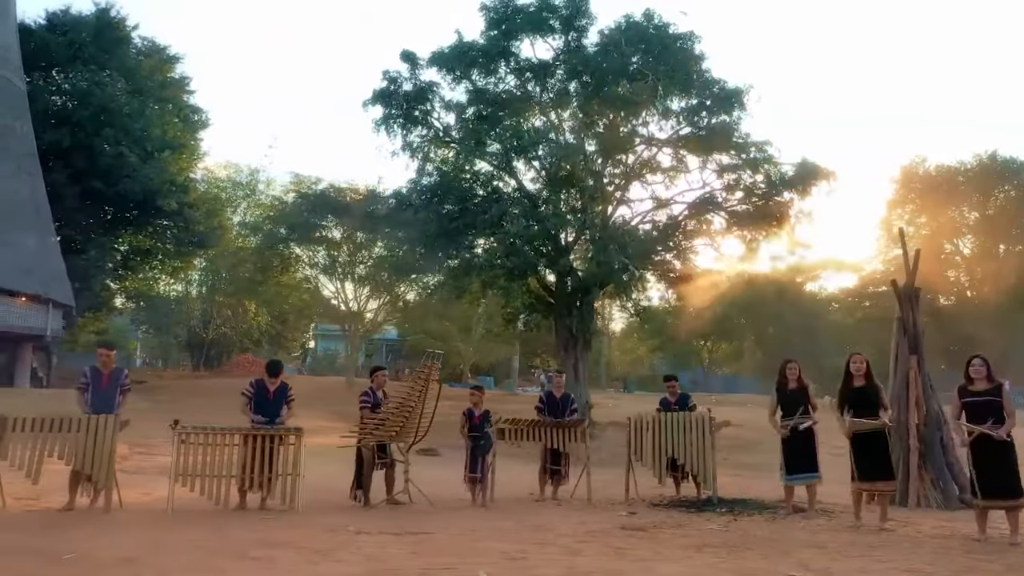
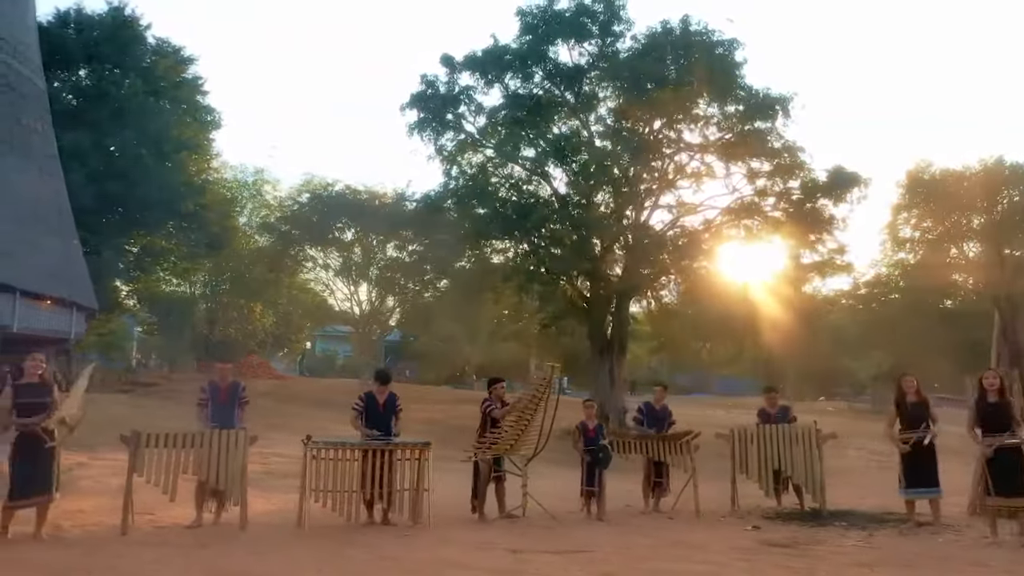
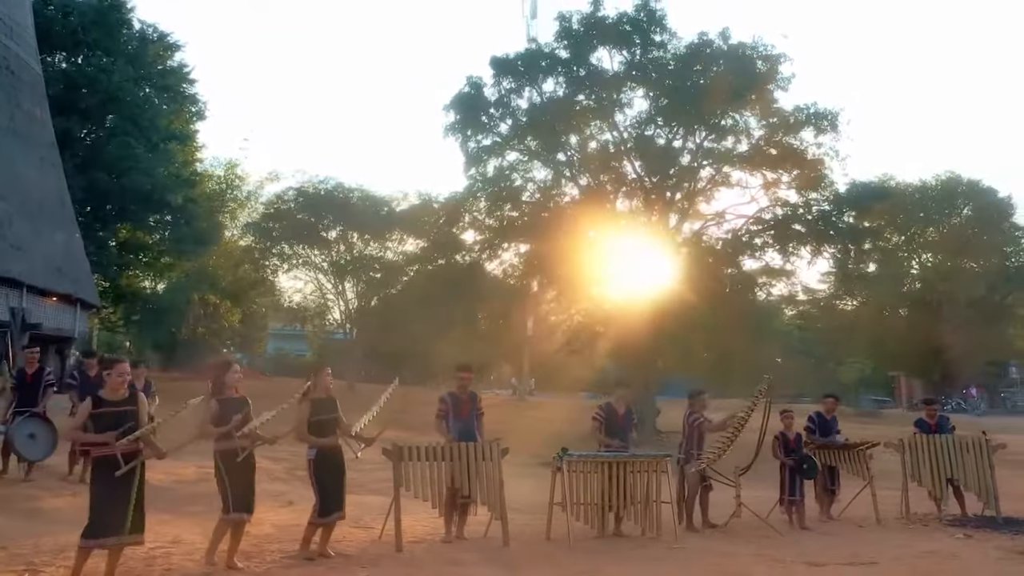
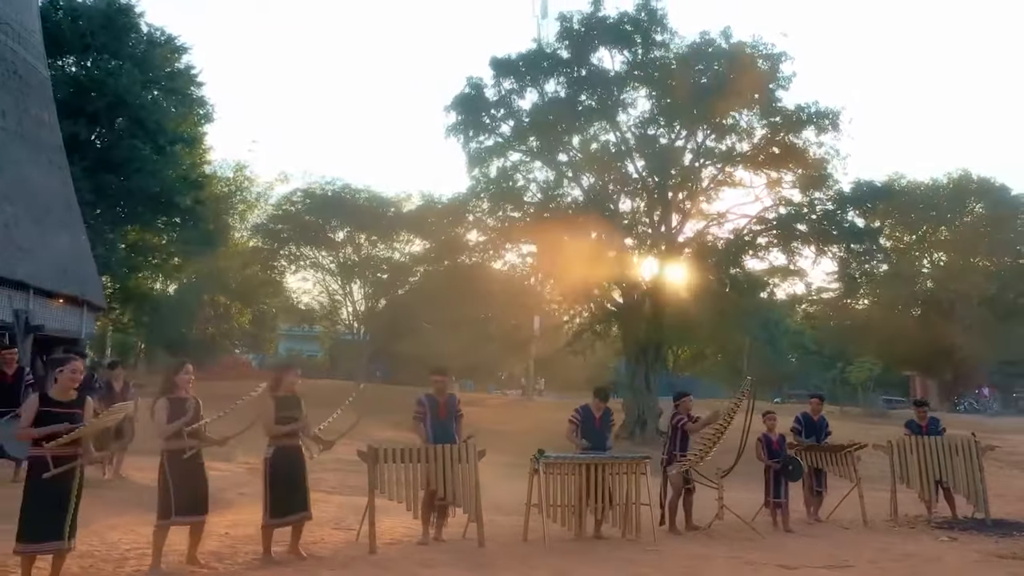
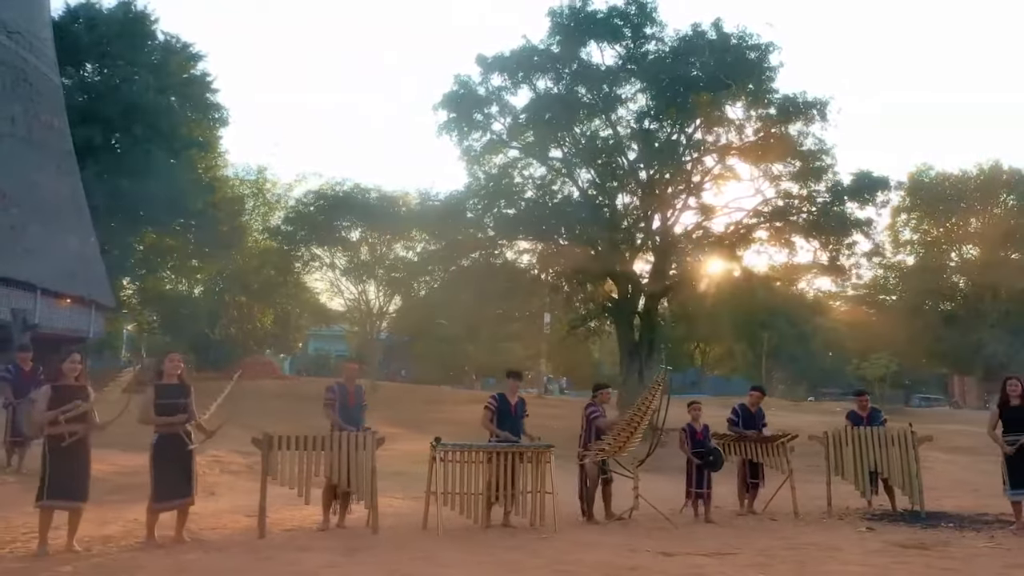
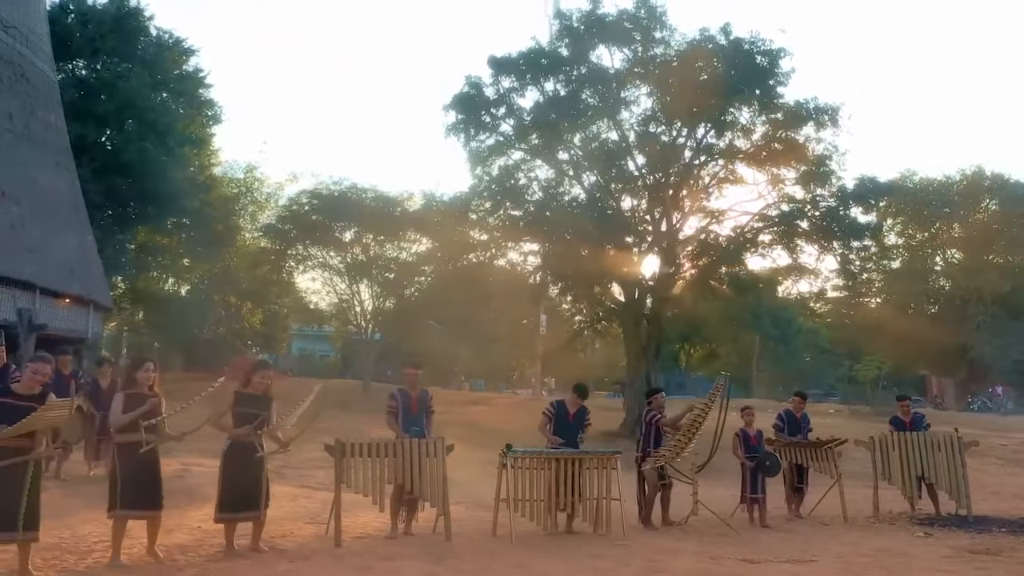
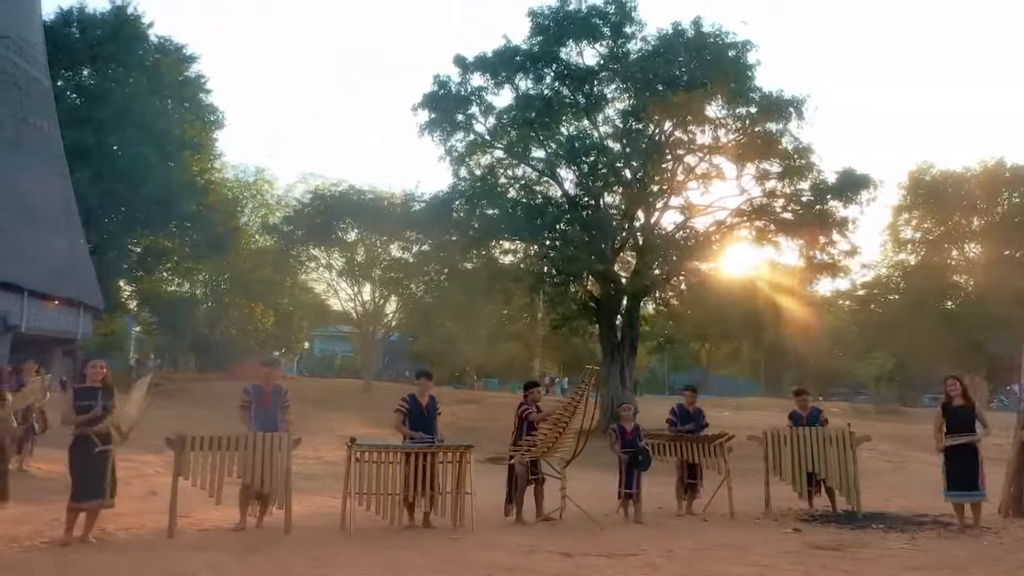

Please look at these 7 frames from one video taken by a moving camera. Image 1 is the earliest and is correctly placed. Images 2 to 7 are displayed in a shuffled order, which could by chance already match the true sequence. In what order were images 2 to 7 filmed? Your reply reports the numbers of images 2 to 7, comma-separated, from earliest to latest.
2, 7, 5, 6, 4, 3
